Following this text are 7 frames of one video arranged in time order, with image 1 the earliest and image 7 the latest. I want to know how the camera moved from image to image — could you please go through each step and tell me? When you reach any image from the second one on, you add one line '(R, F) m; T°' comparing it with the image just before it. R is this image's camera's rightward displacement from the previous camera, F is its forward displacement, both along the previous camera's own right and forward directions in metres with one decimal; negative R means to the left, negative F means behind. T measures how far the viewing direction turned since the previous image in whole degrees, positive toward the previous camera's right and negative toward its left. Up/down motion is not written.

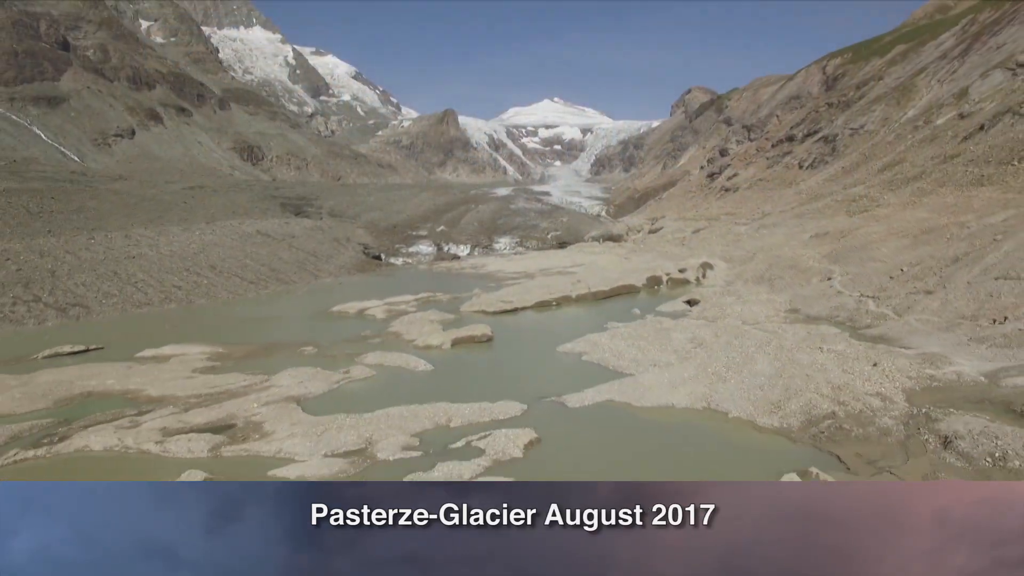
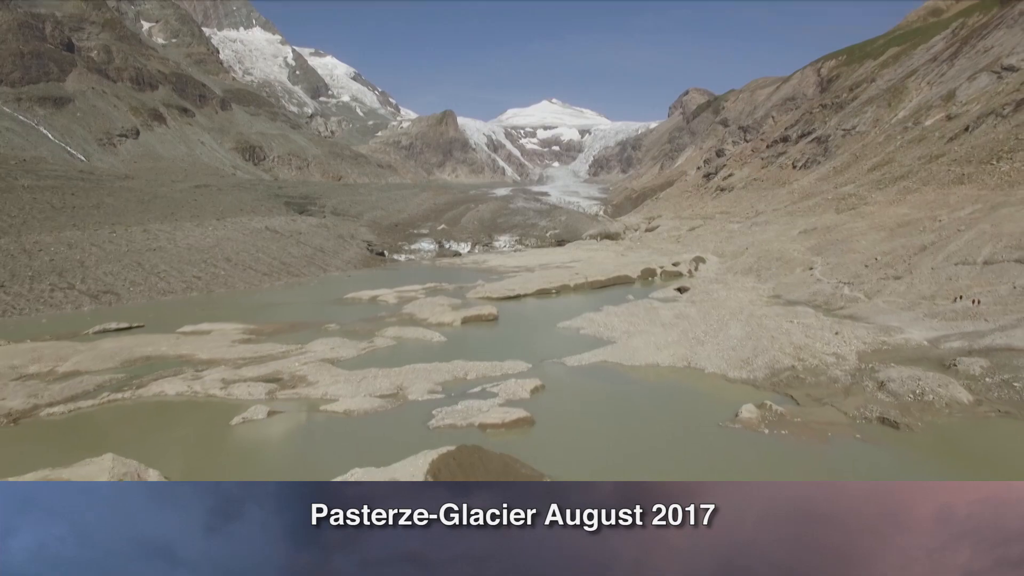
(-0.1, -1.1) m; 0°
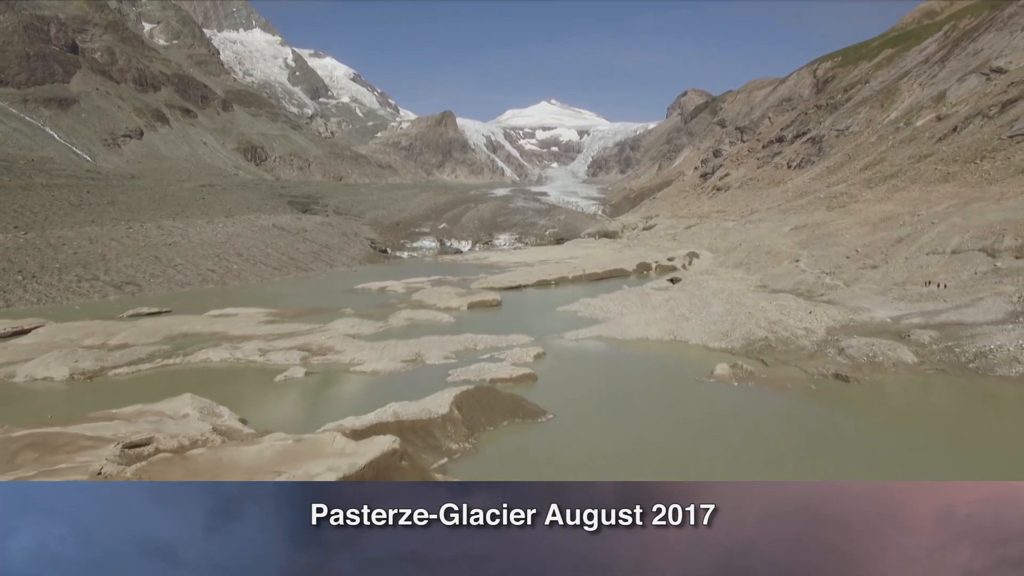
(-0.1, -1.0) m; 0°
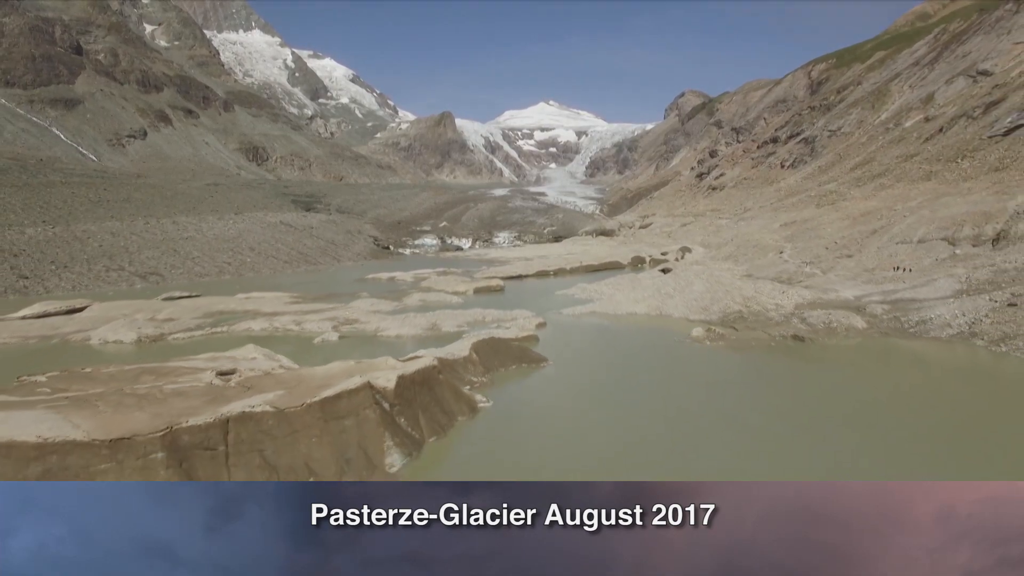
(-0.1, -1.2) m; 0°
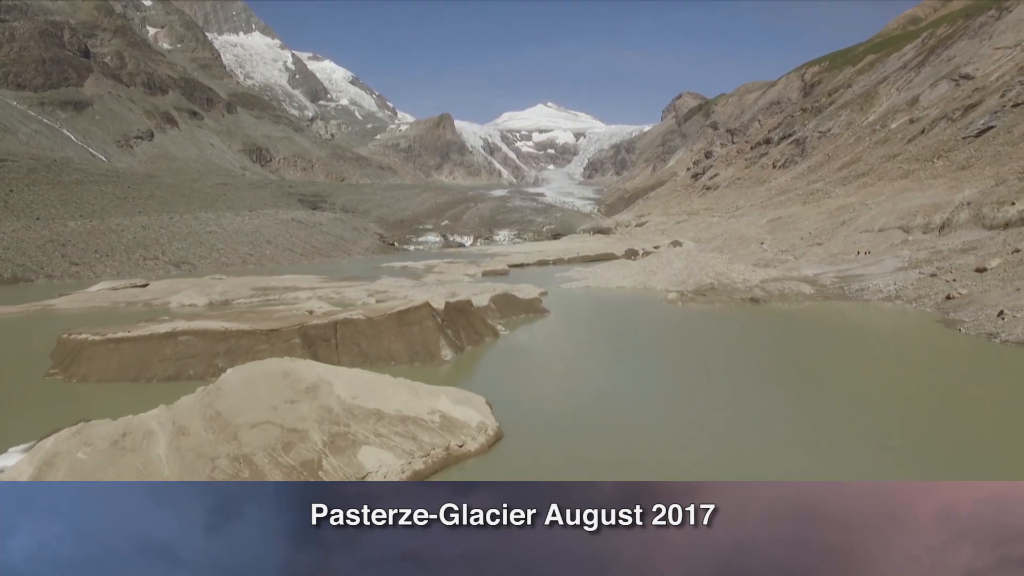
(-0.1, -1.7) m; 0°
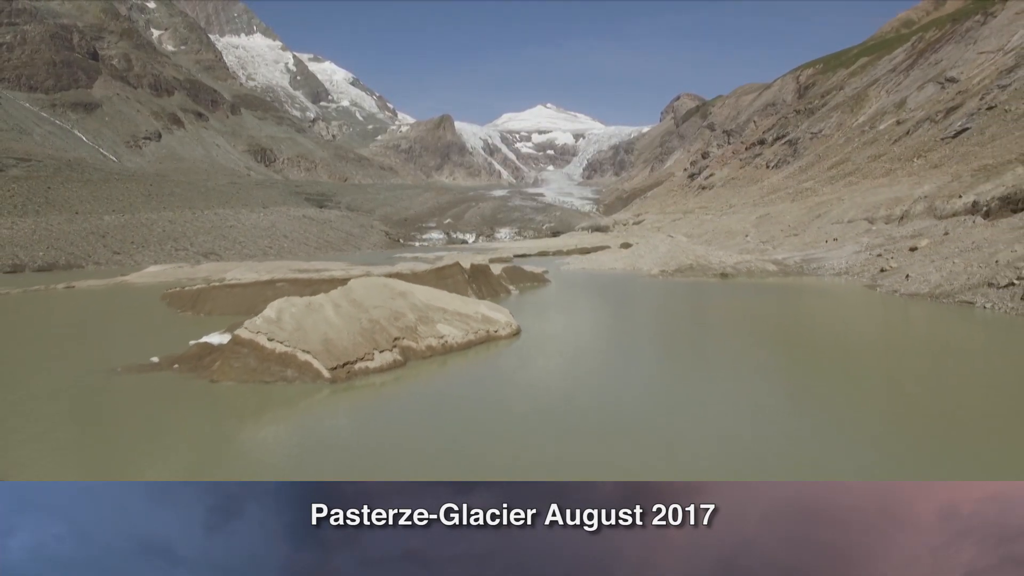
(-0.1, -1.7) m; 0°
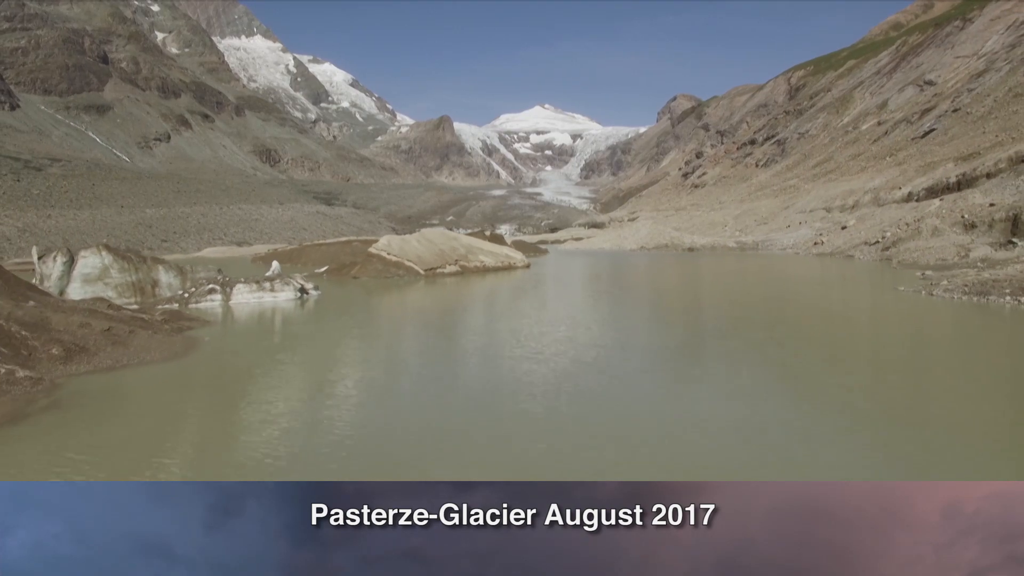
(-0.2, -2.5) m; 0°
